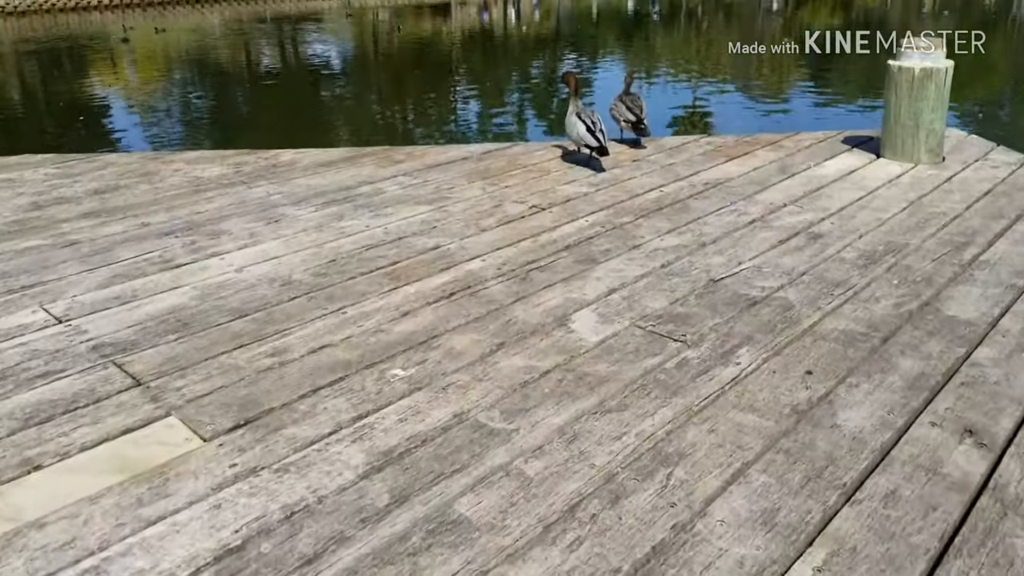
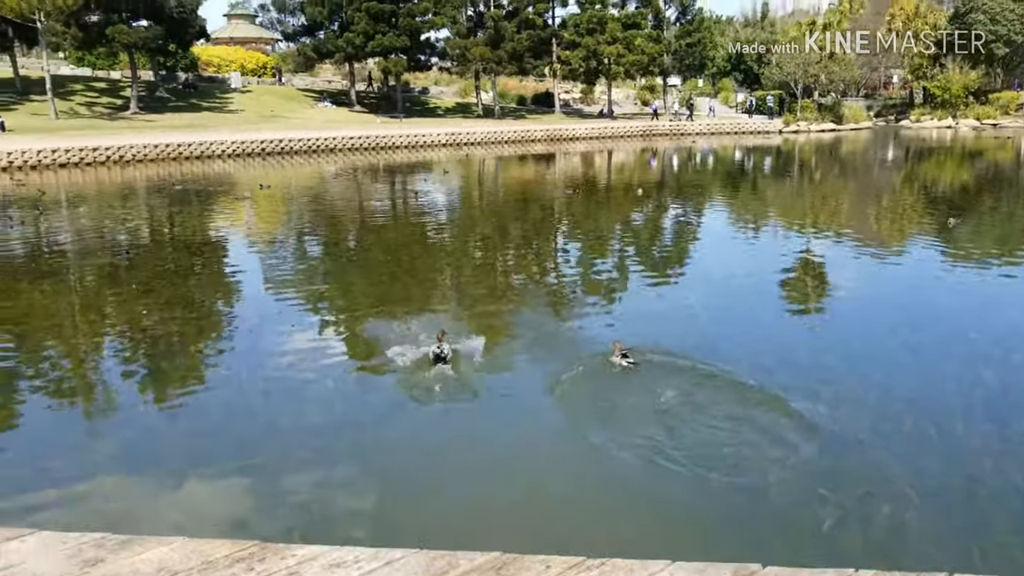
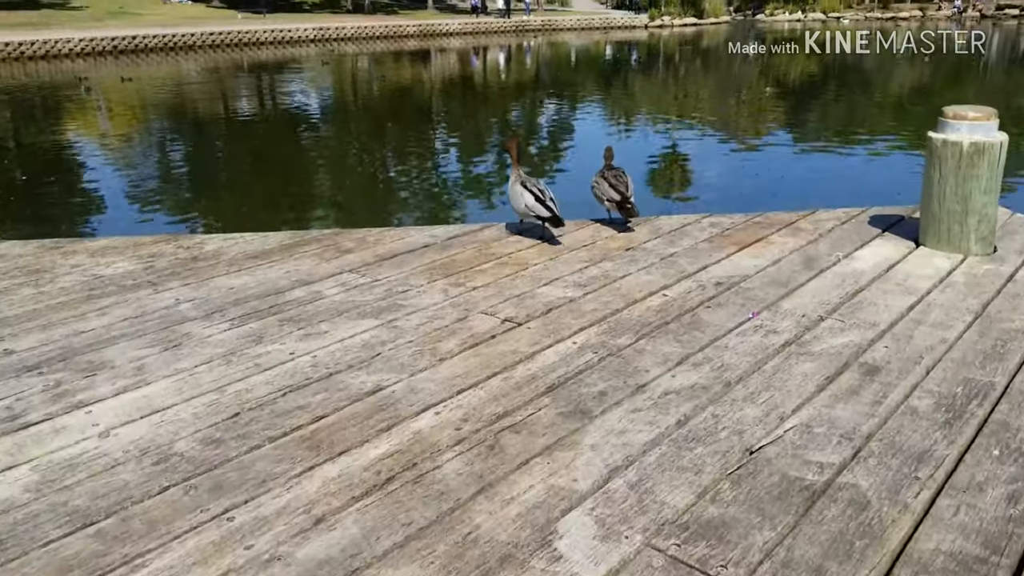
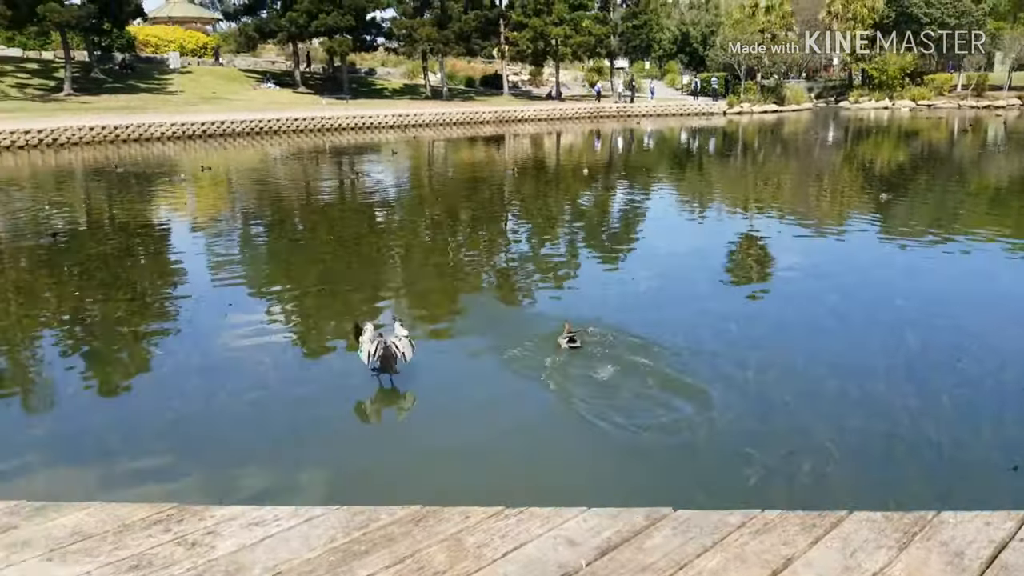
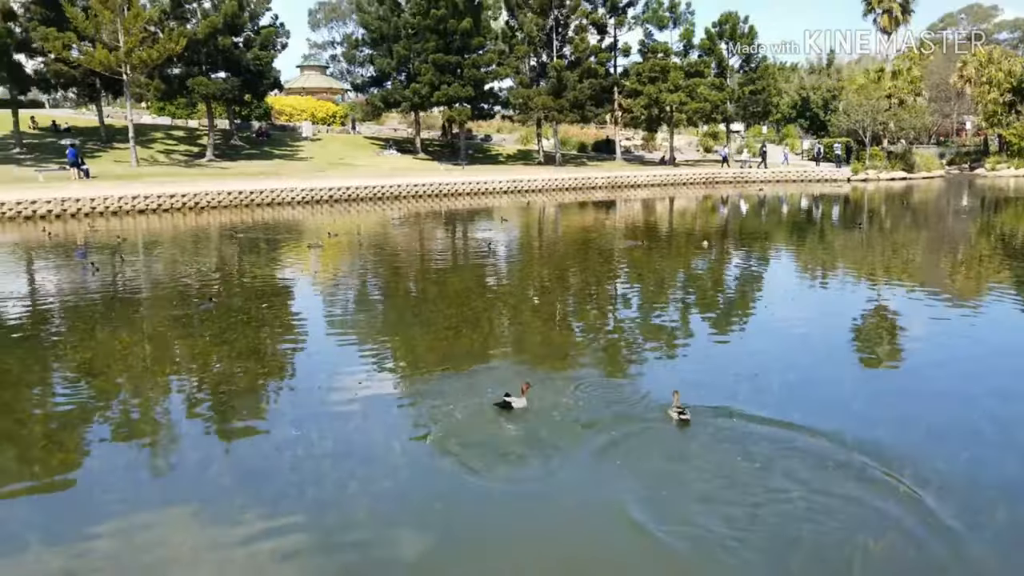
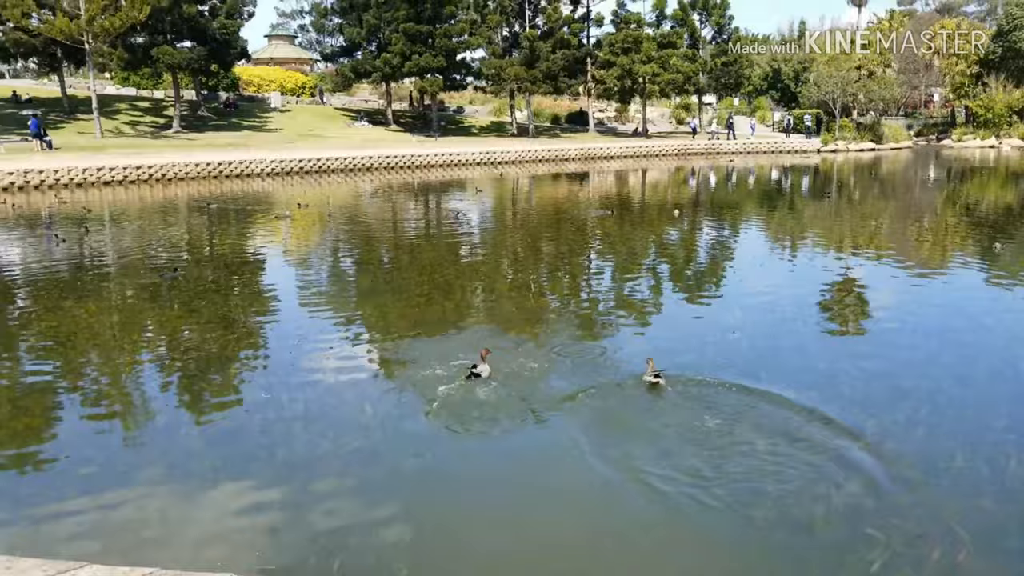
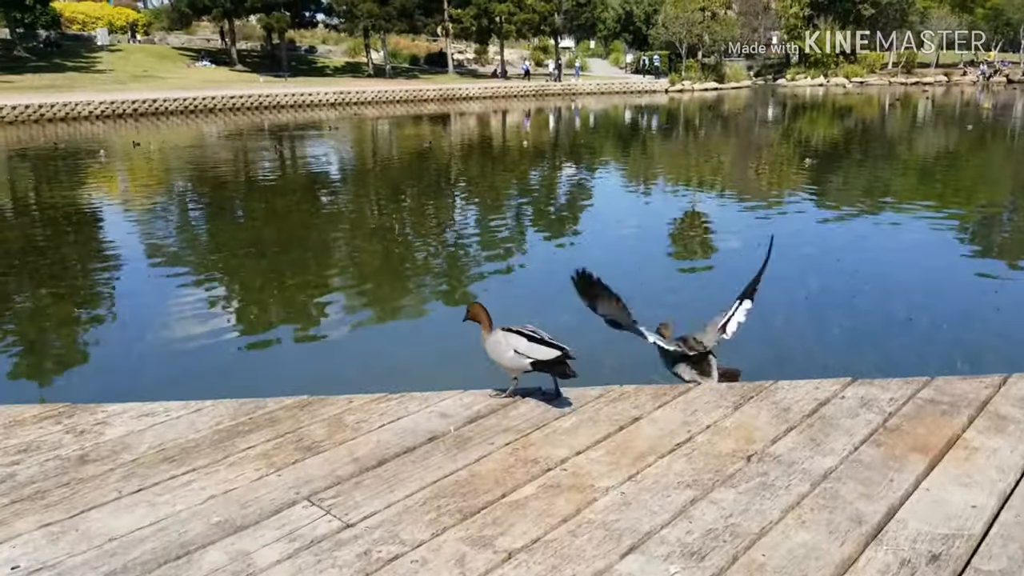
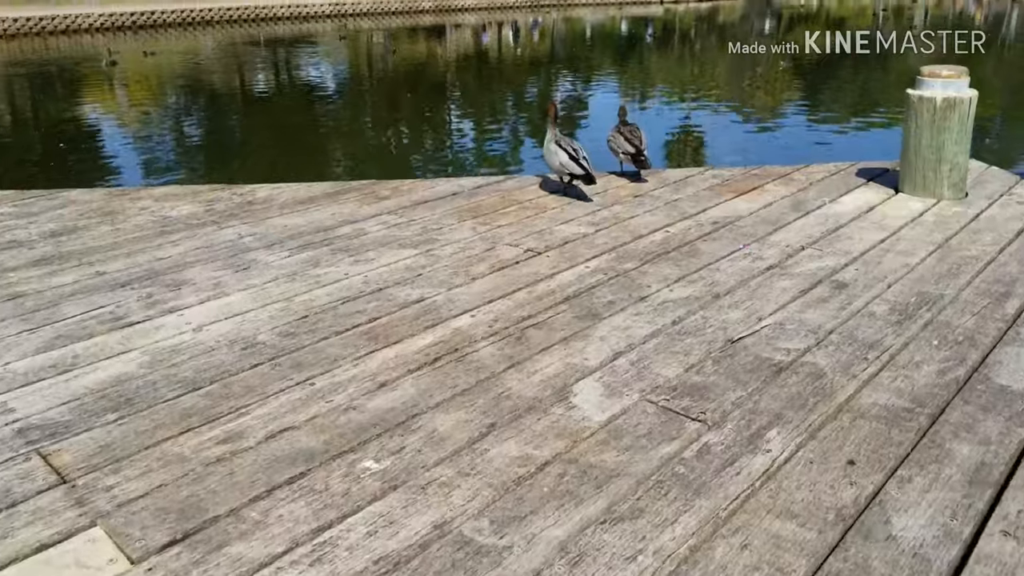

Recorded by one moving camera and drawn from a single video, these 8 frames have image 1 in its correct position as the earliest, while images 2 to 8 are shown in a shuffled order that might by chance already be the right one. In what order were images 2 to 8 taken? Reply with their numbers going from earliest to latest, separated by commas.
8, 3, 7, 4, 2, 6, 5
